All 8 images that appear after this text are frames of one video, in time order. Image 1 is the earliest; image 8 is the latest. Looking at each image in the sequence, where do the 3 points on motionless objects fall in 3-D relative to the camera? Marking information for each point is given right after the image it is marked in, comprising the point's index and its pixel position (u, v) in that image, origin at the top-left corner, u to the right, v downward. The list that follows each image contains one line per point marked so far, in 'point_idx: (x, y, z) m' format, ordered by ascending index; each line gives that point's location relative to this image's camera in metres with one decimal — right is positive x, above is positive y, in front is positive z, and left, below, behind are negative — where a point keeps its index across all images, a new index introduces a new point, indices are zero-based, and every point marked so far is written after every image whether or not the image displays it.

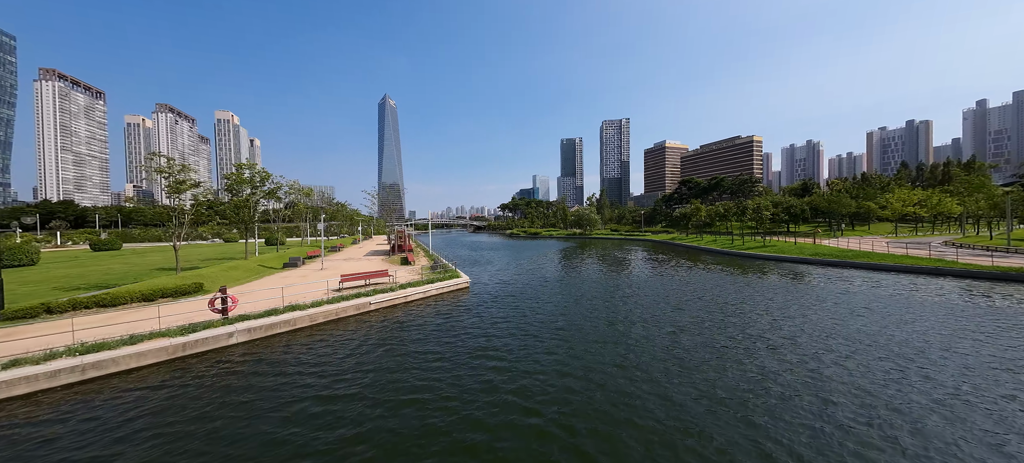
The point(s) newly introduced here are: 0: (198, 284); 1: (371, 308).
0: (-14.6, -2.4, +15.4) m
1: (-5.5, -3.0, +13.0) m
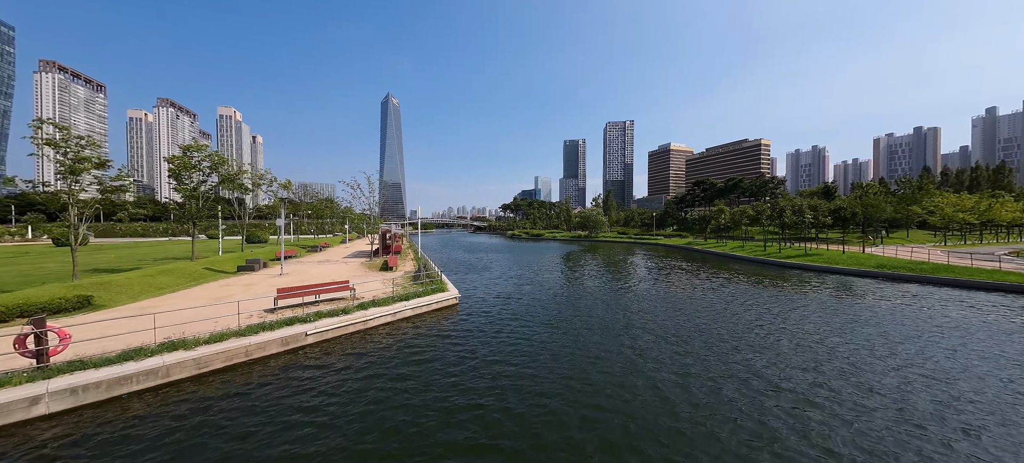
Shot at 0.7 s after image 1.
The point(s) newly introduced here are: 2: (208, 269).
0: (-14.5, -2.2, +11.4) m
1: (-5.5, -3.0, +8.9) m
2: (-16.5, -2.1, +17.9) m
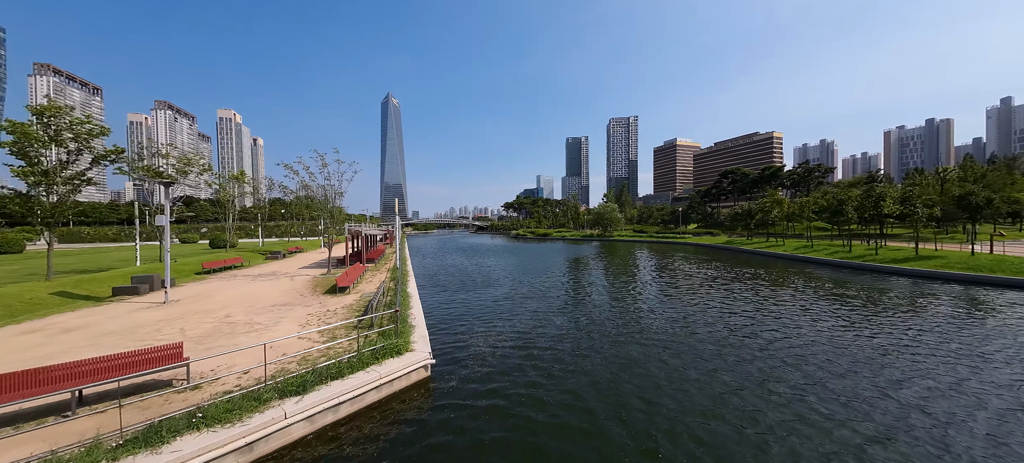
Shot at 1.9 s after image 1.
0: (-14.0, -2.3, +5.2) m
1: (-5.0, -3.0, +2.7) m
2: (-15.9, -2.2, +11.7) m
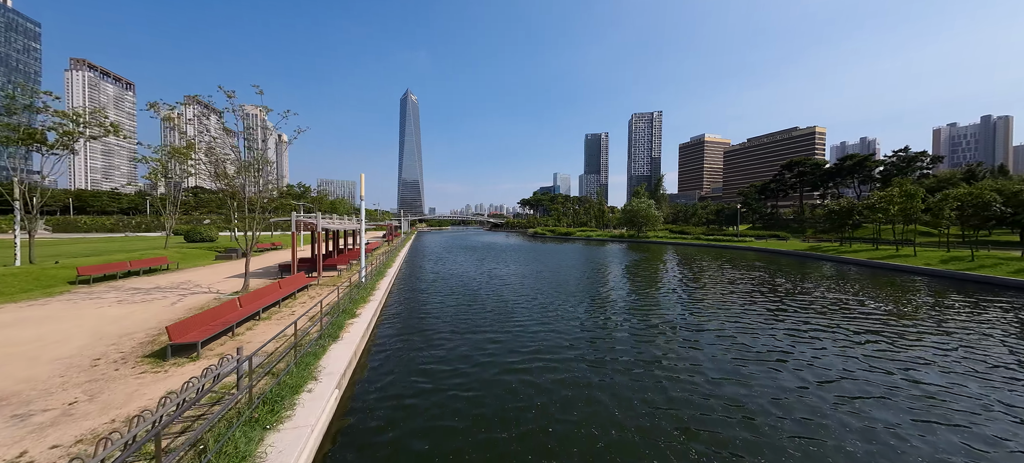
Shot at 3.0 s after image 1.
0: (-13.6, -2.1, -0.5) m
1: (-4.7, -2.9, -3.4) m
2: (-15.2, -1.9, +6.1) m
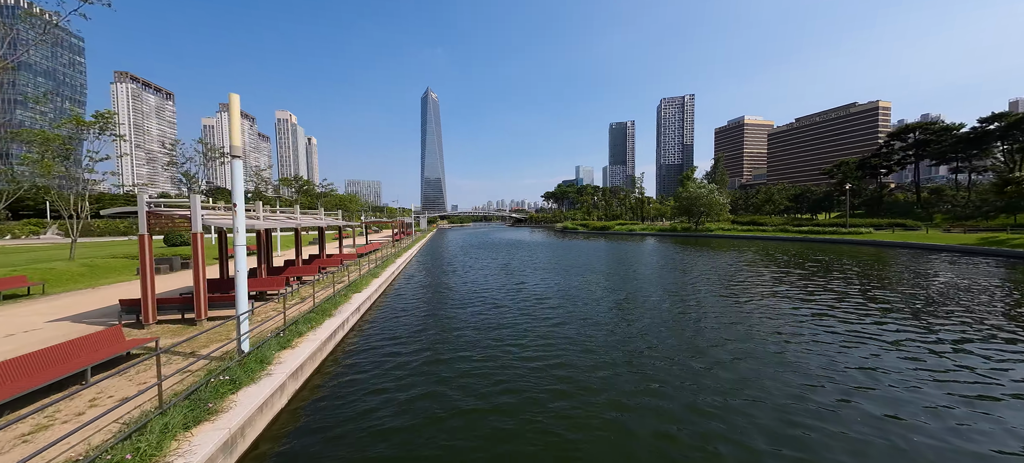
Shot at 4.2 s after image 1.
0: (-13.2, -2.4, -5.9) m
1: (-4.5, -3.1, -9.3) m
2: (-14.4, -2.1, +0.8) m
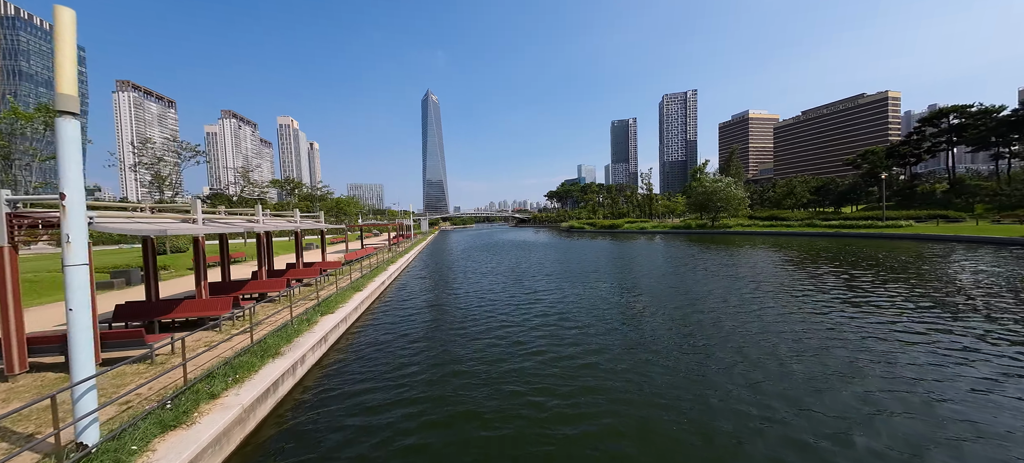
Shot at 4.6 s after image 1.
0: (-13.0, -2.6, -7.5) m
1: (-4.4, -3.2, -11.1) m
2: (-14.2, -2.4, -0.9) m
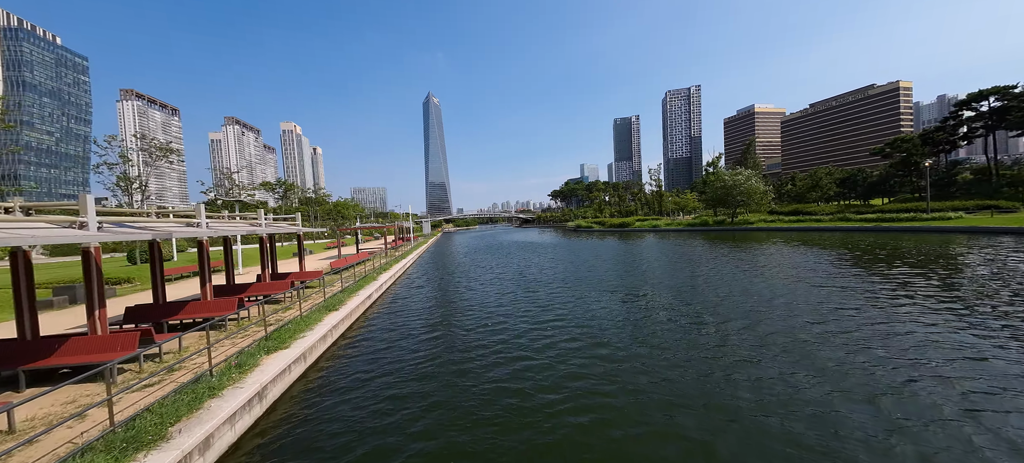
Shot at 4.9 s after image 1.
0: (-12.8, -2.9, -9.2) m
1: (-4.2, -3.2, -12.8) m
2: (-13.9, -2.7, -2.5) m
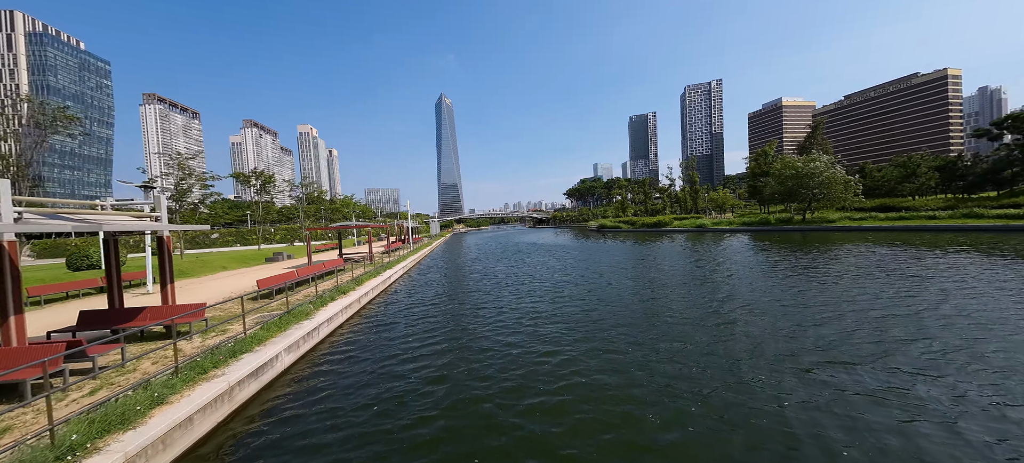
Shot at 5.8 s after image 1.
0: (-12.8, -2.8, -13.3) m
1: (-4.4, -3.2, -17.2) m
2: (-13.7, -2.6, -6.5) m
